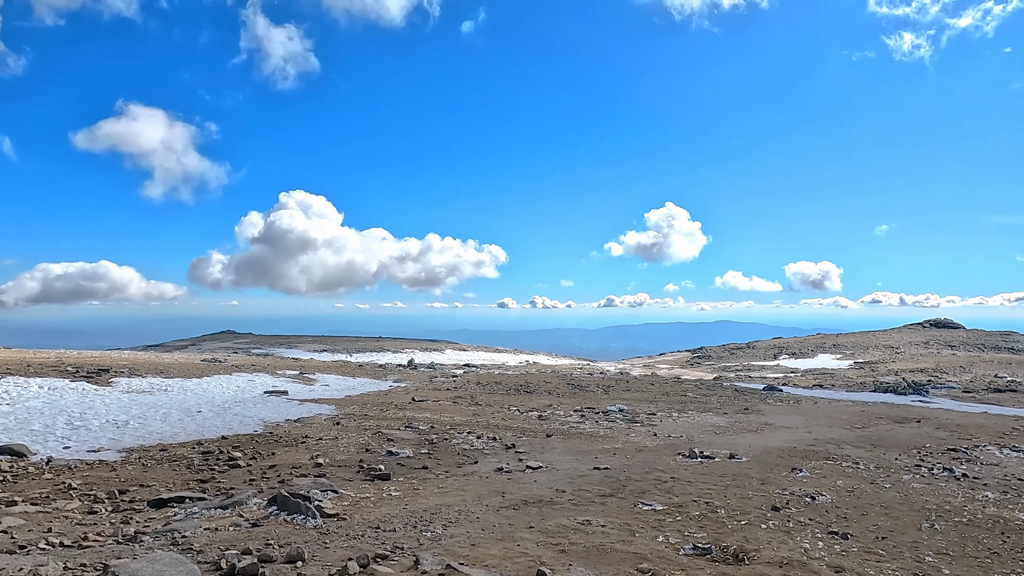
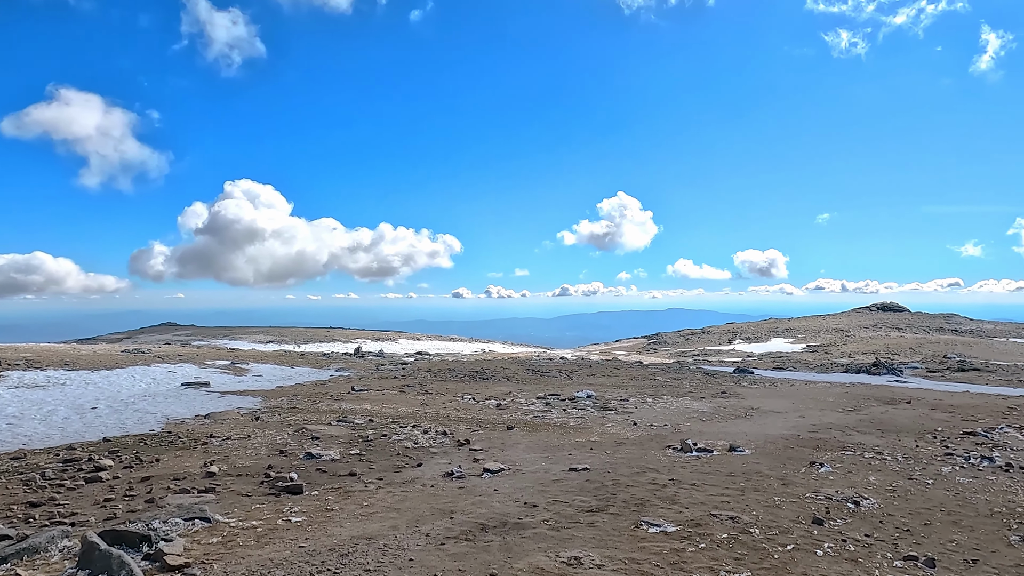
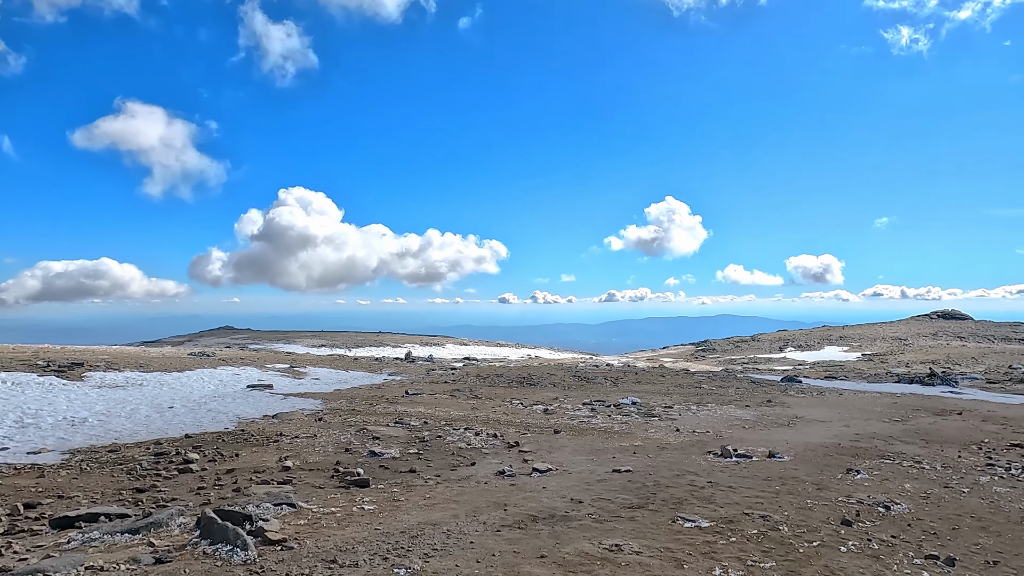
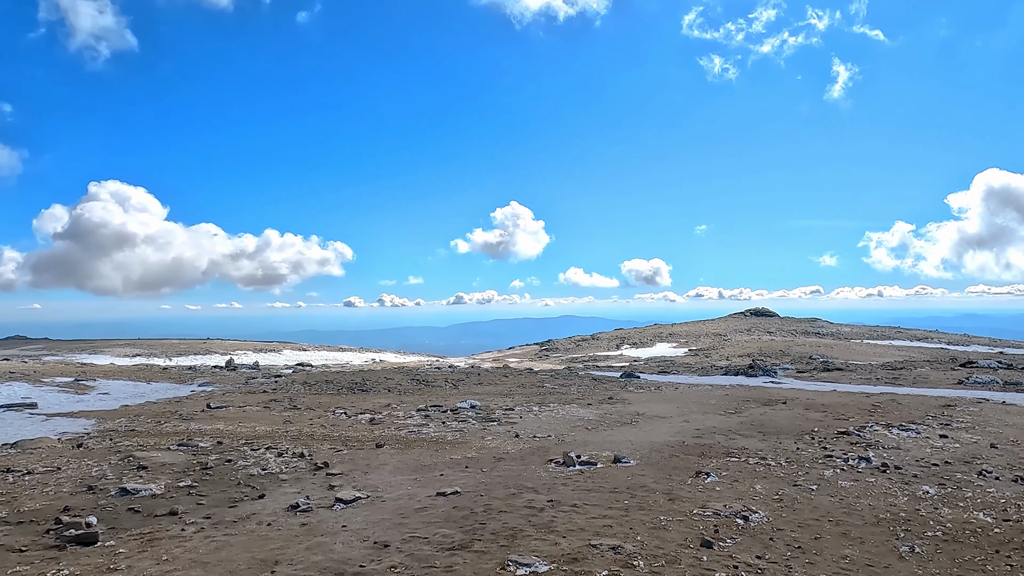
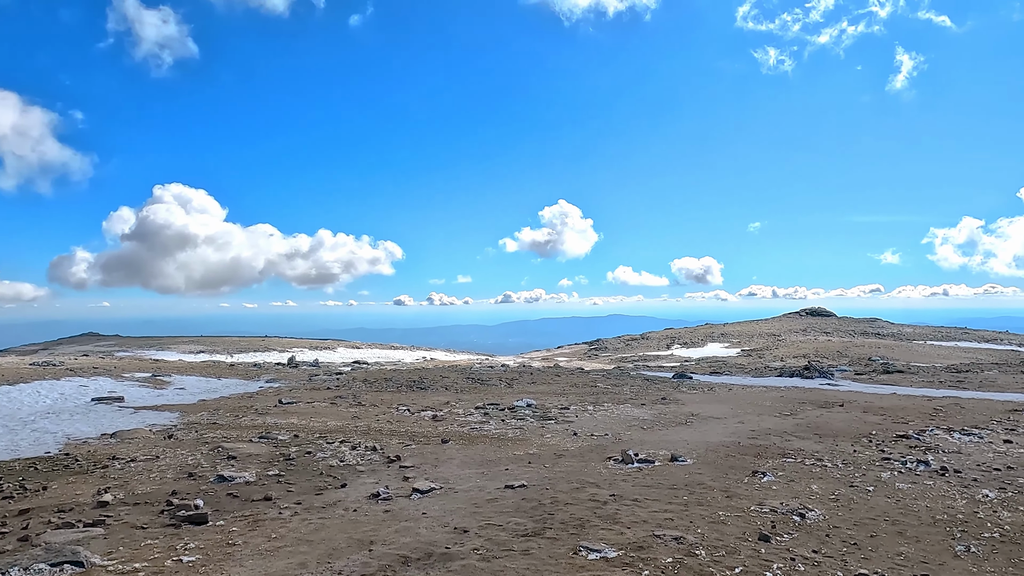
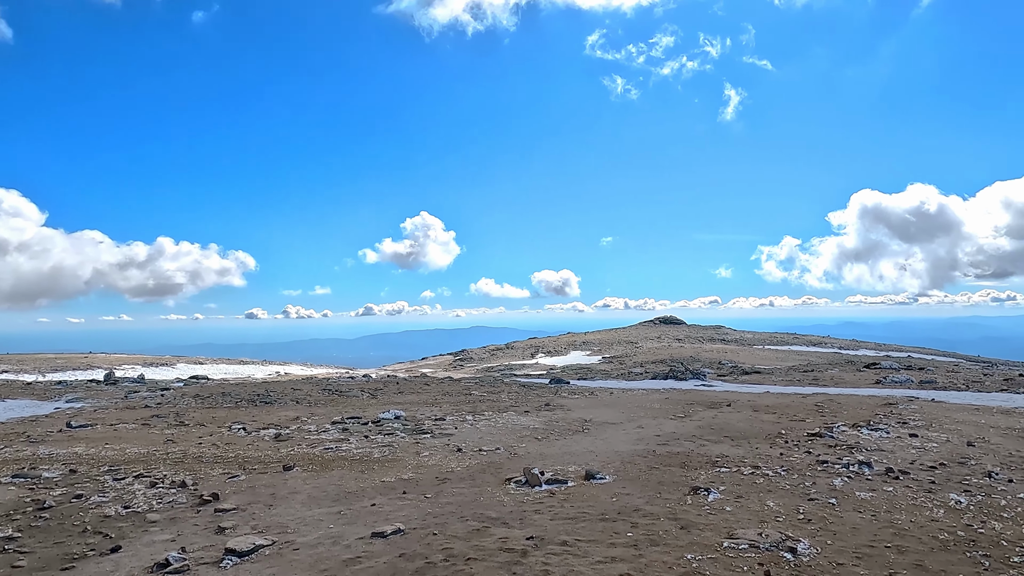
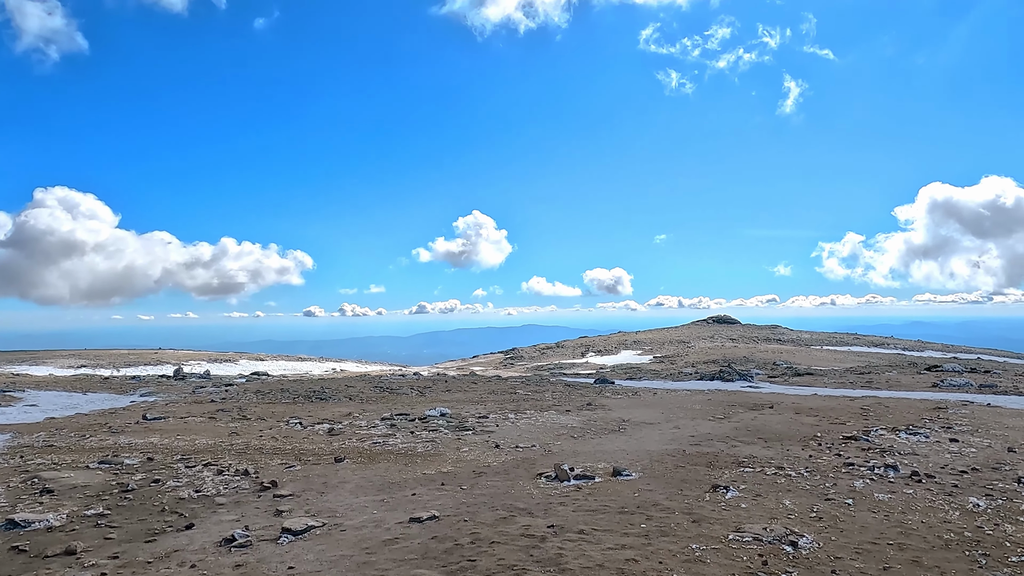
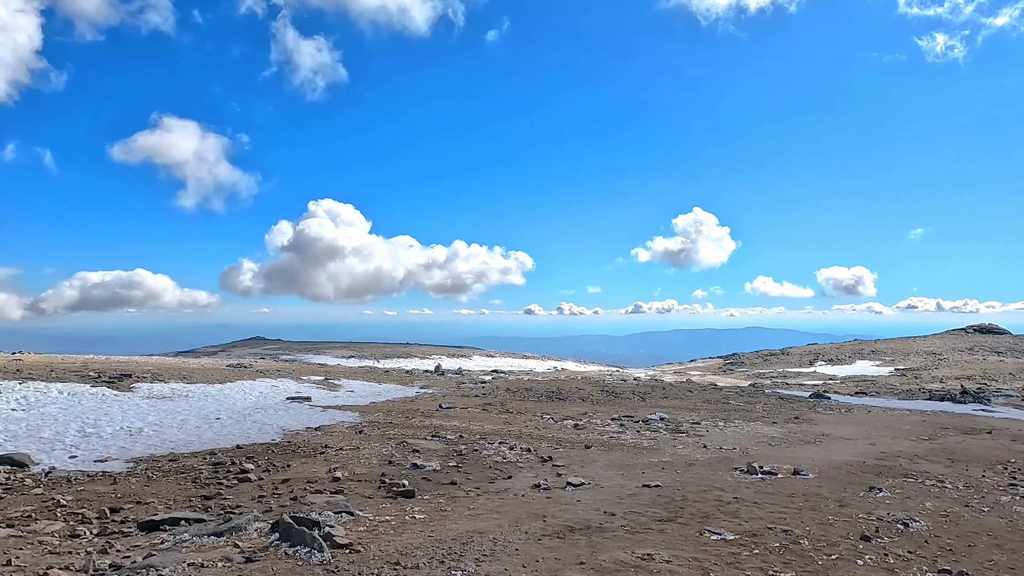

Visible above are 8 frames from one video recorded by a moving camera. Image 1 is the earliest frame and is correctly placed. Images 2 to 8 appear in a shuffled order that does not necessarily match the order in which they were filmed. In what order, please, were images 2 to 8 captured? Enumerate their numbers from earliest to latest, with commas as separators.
8, 3, 2, 5, 4, 7, 6
